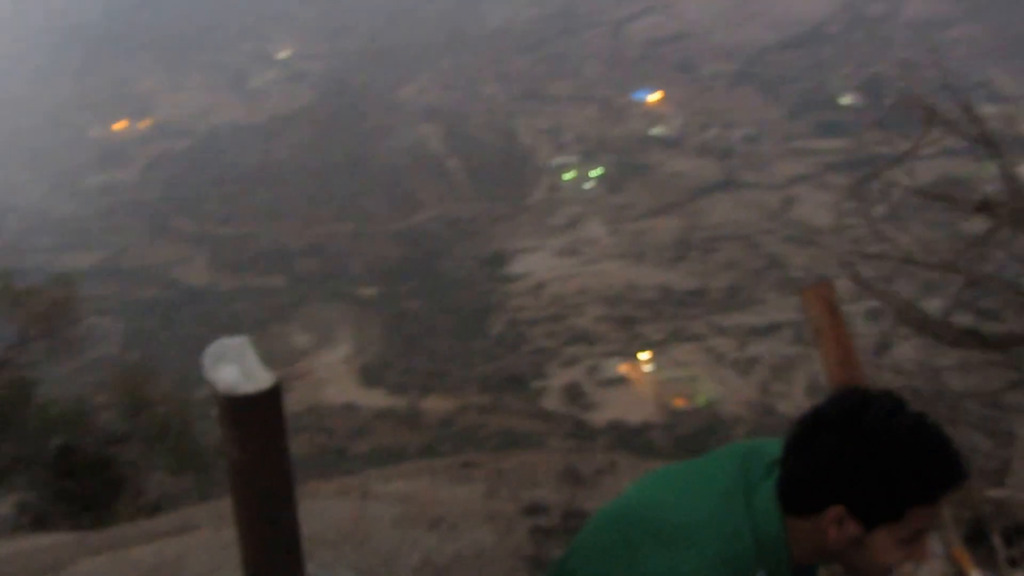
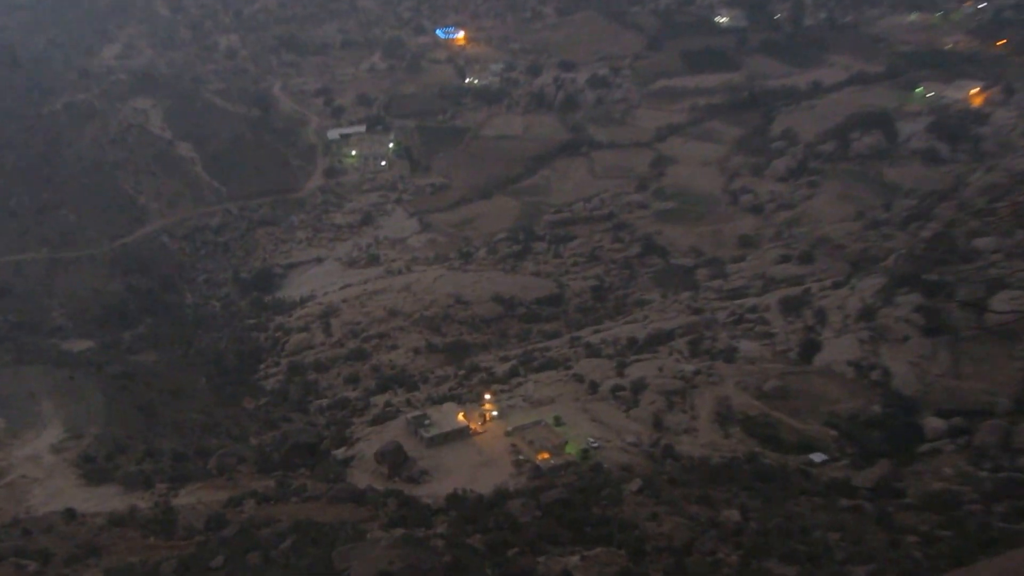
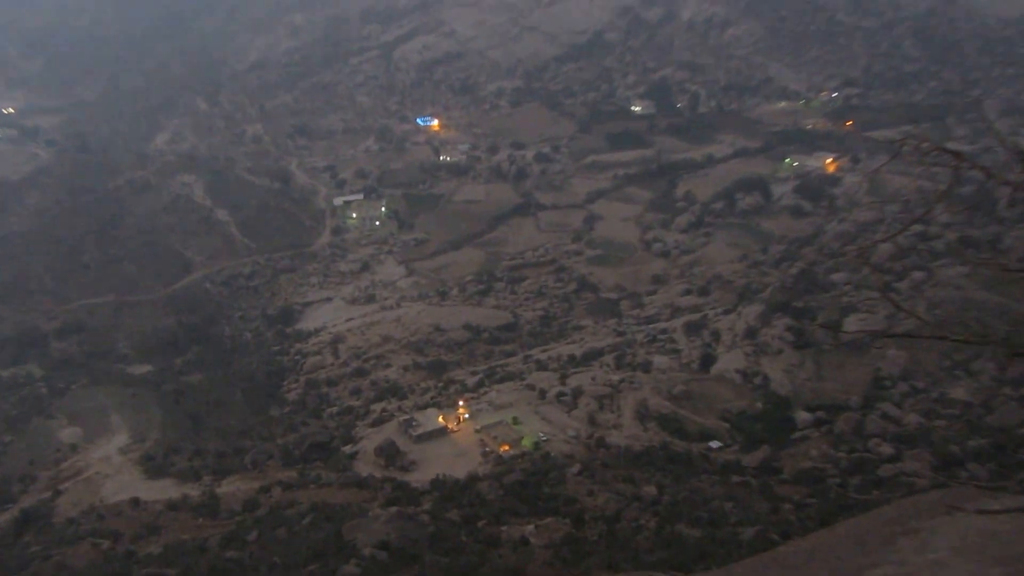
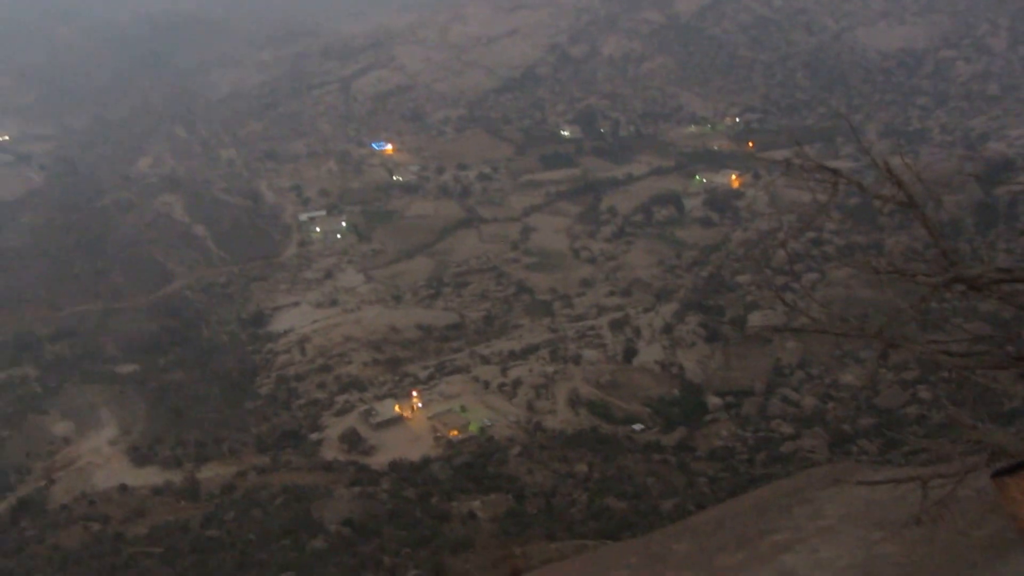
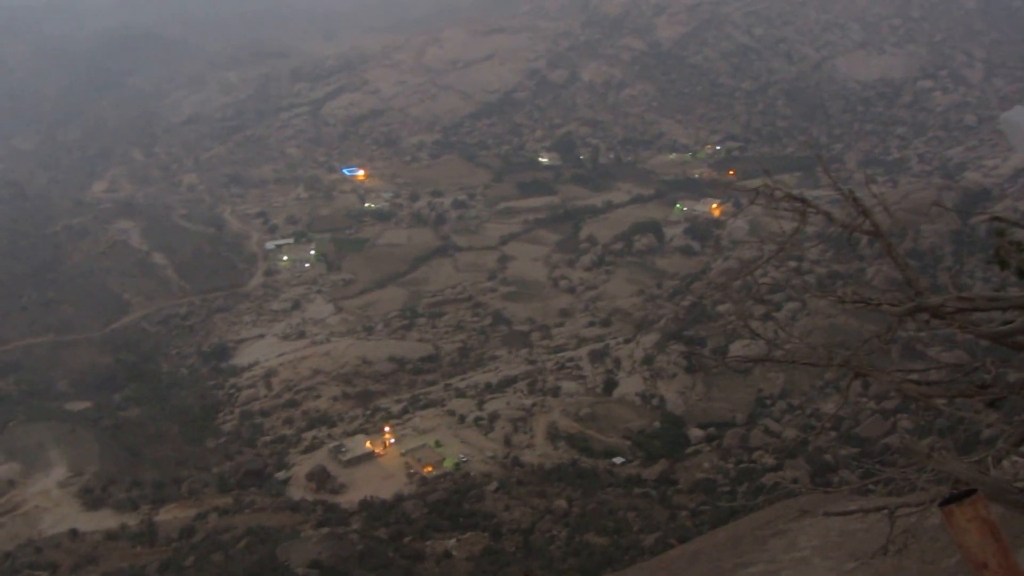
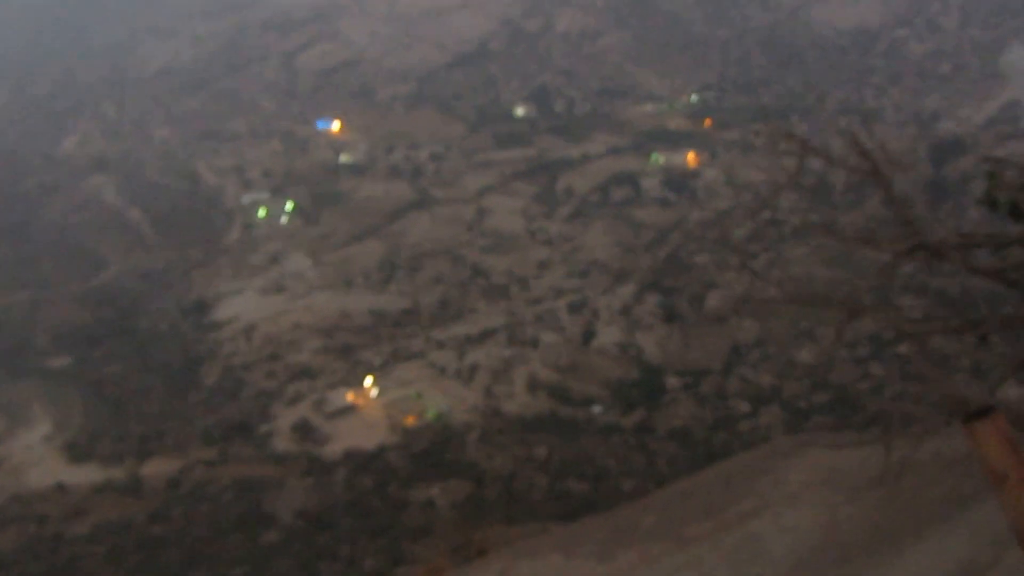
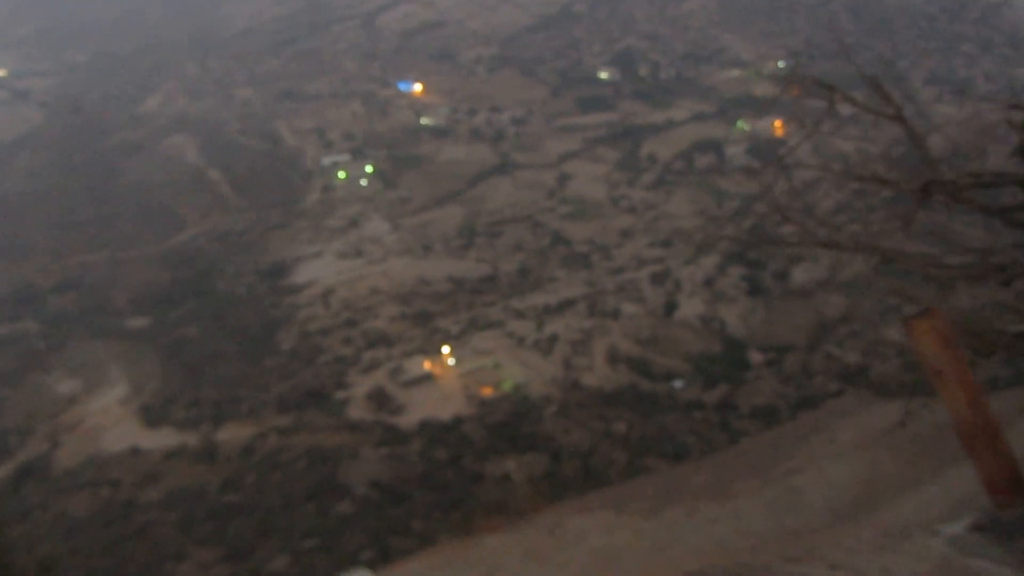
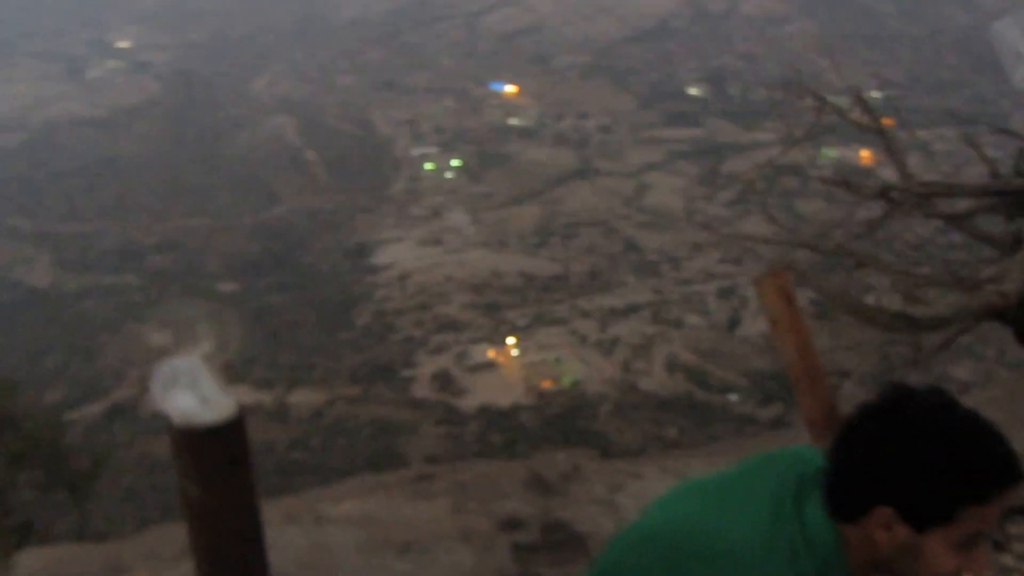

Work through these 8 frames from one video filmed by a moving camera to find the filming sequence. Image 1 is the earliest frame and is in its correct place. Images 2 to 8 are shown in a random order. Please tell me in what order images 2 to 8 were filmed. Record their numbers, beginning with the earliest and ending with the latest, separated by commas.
8, 7, 6, 5, 4, 3, 2
